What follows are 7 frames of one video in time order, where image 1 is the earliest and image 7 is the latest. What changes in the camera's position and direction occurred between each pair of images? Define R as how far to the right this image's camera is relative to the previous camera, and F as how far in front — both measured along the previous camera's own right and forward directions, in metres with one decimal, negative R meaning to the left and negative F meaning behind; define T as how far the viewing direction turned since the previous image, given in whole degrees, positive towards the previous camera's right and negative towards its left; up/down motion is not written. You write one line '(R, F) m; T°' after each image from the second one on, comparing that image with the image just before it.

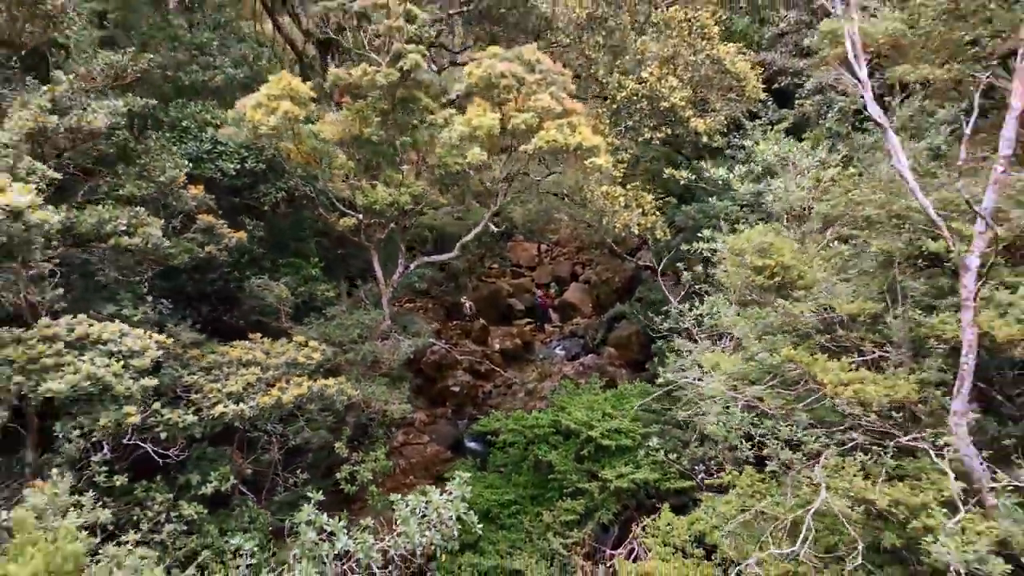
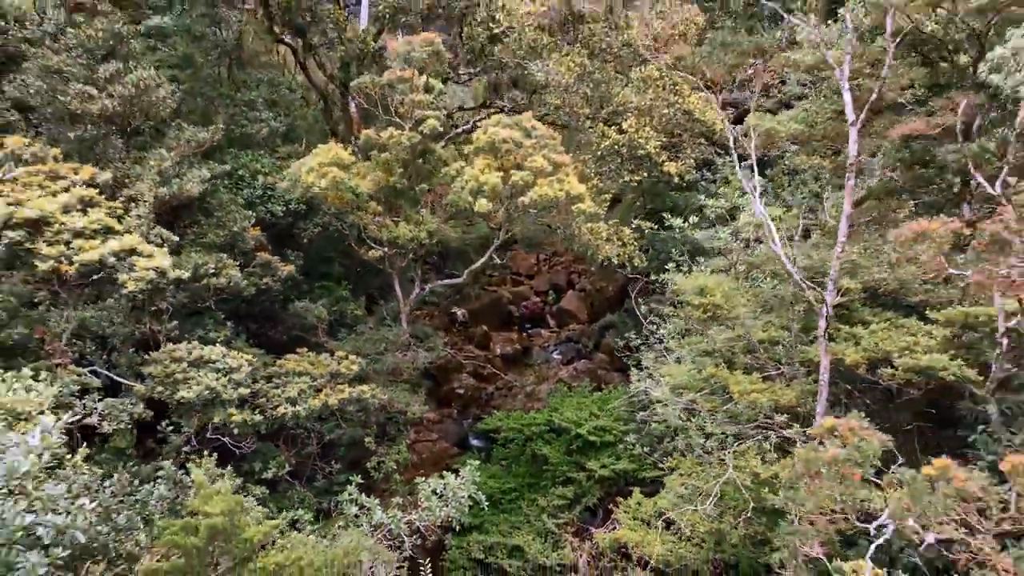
(0.0, -1.4) m; 0°
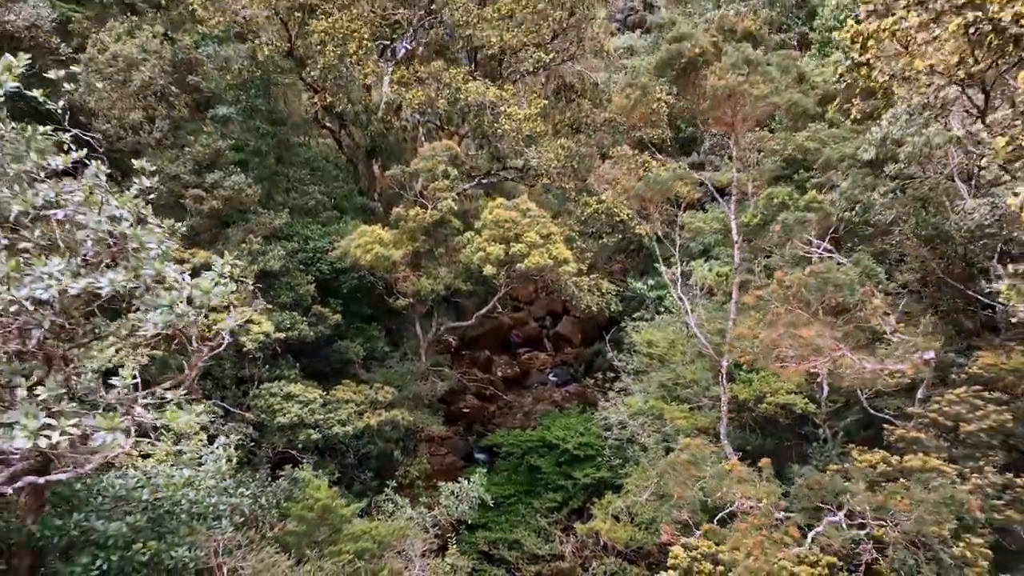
(0.0, -2.1) m; 0°
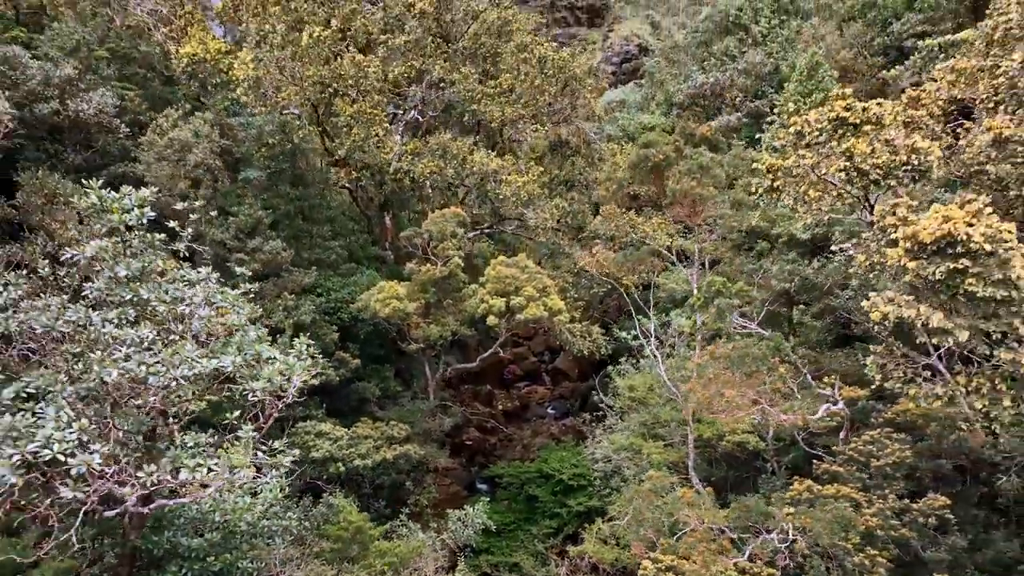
(0.0, -1.2) m; 0°
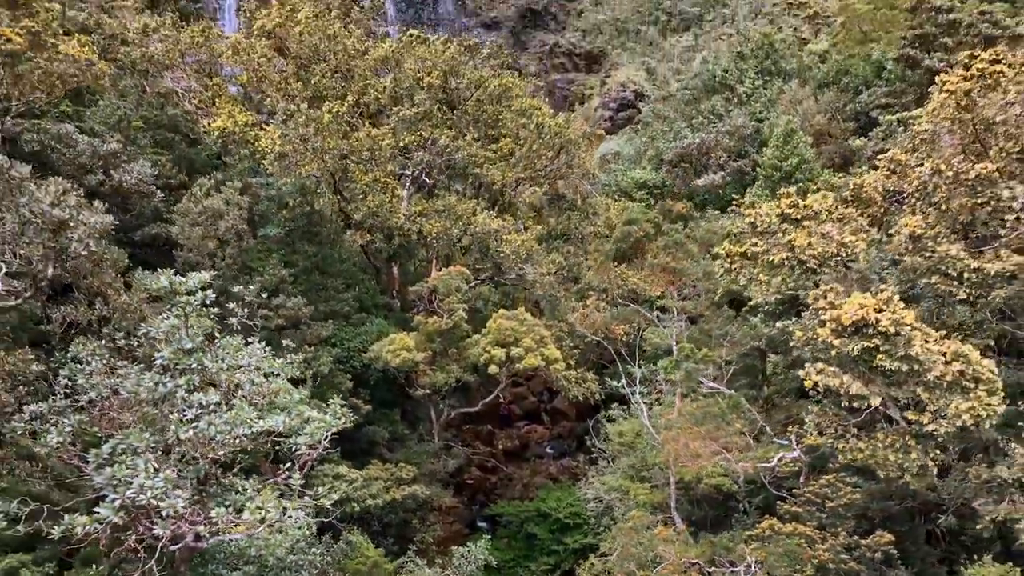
(0.0, -0.9) m; 0°
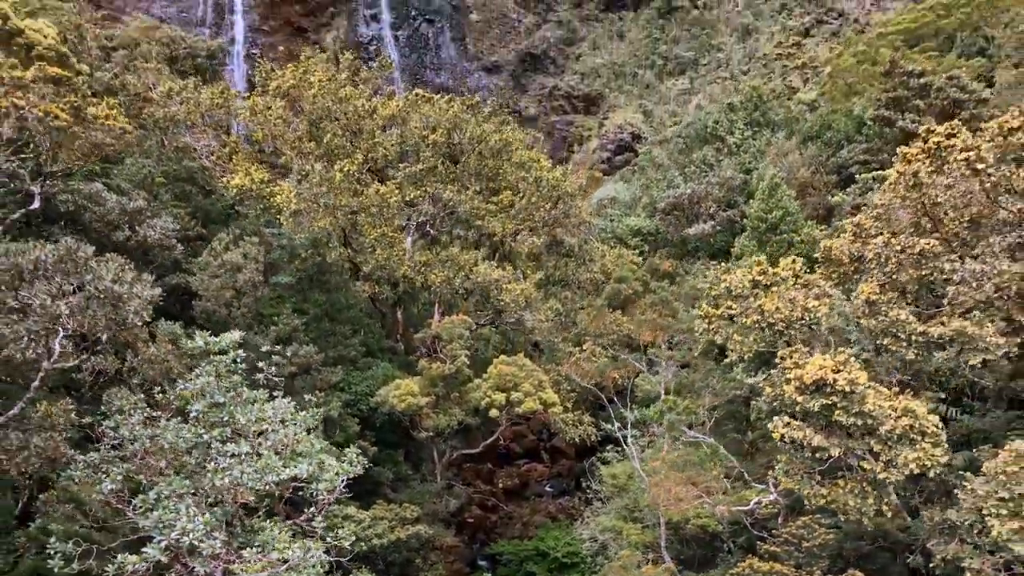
(0.0, -0.7) m; 0°
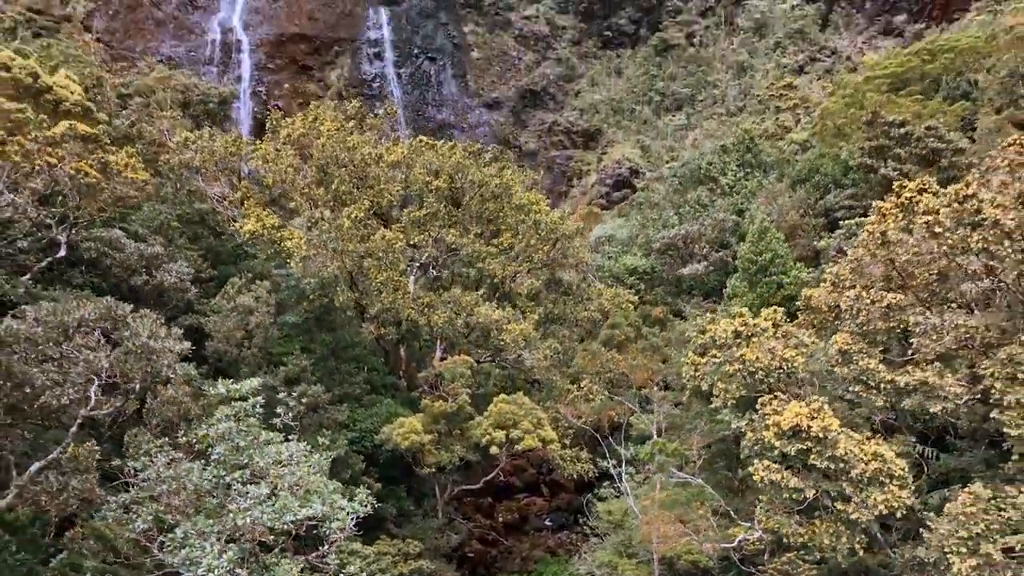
(0.0, -0.5) m; 0°
